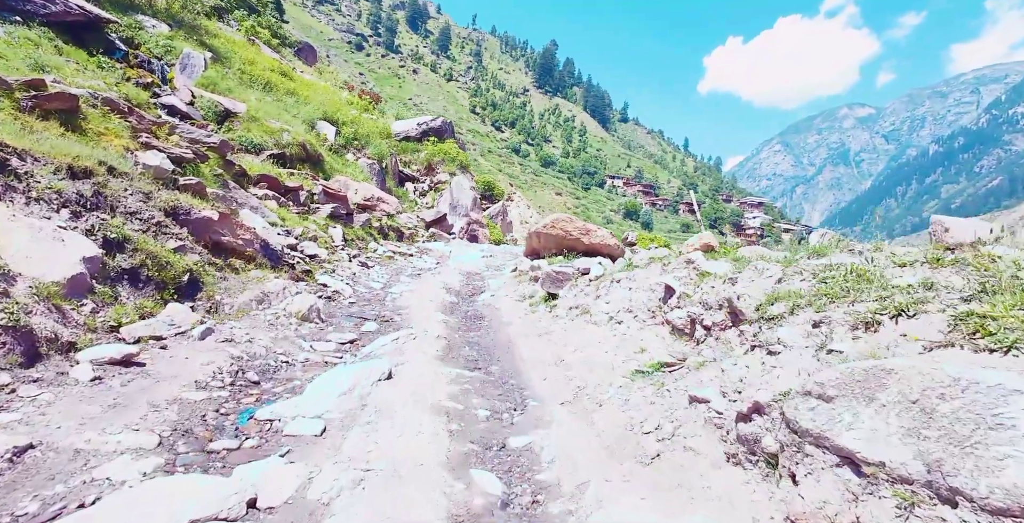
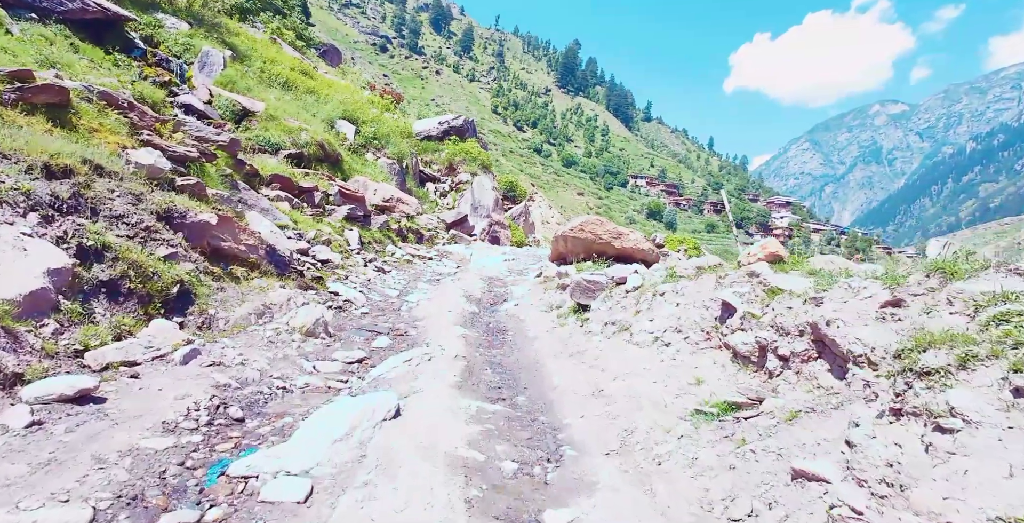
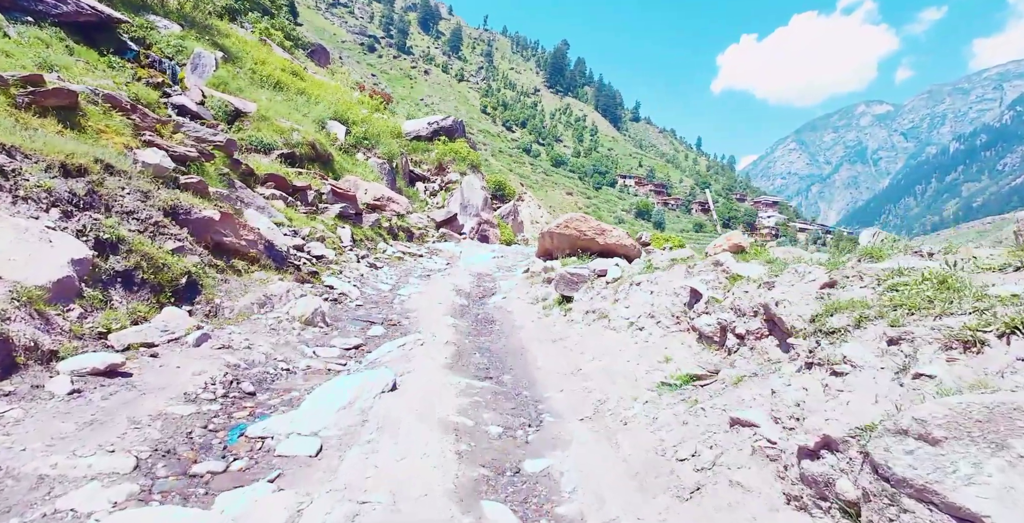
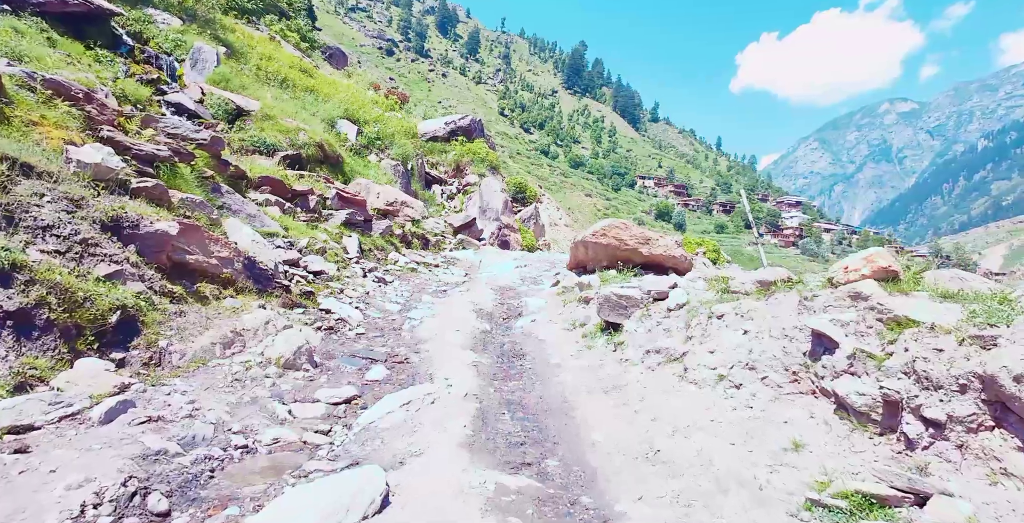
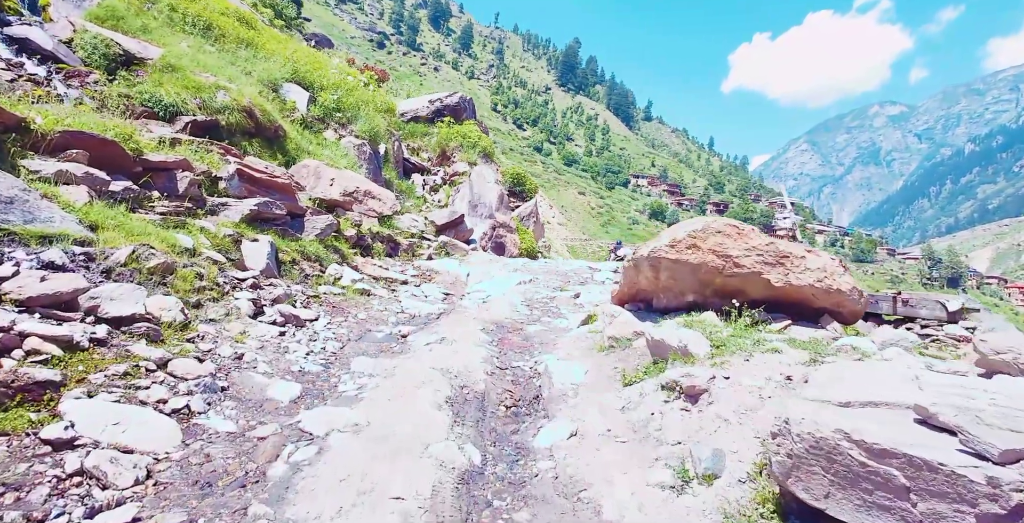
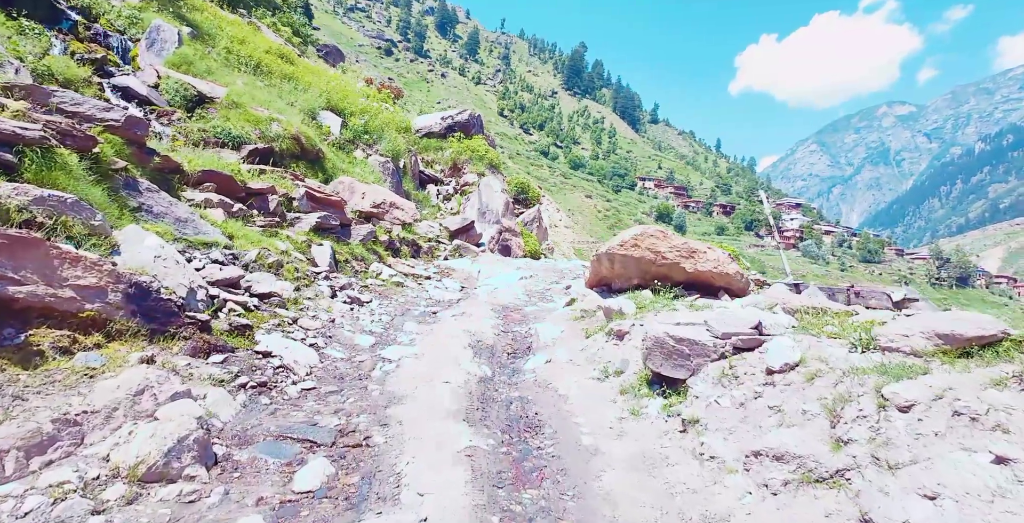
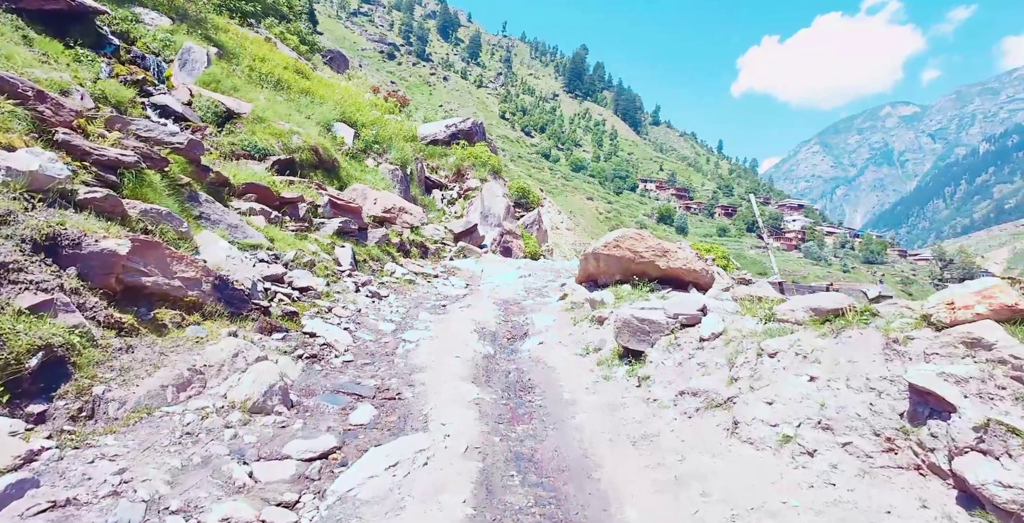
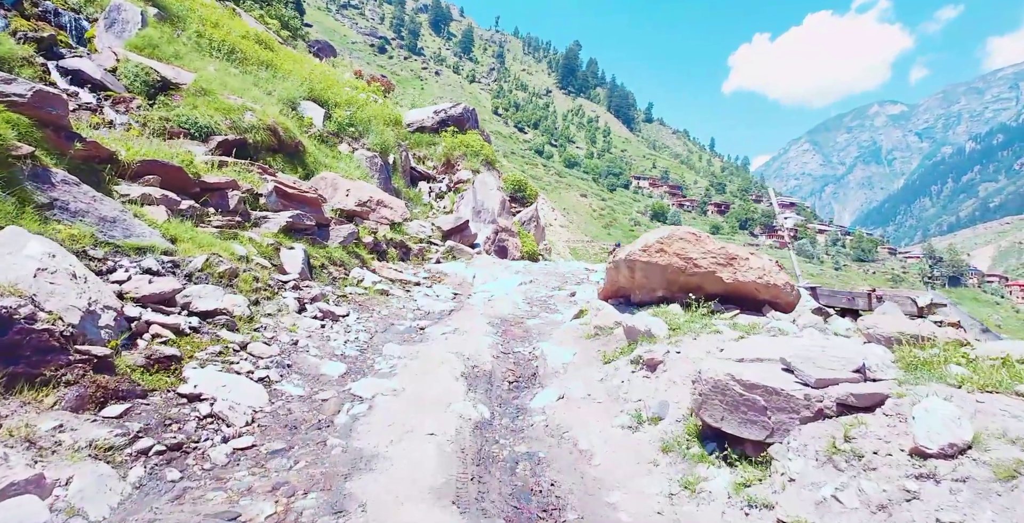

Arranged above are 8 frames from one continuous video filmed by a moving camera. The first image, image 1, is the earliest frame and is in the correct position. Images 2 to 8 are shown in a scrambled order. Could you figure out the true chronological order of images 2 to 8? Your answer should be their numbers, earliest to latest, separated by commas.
3, 2, 4, 7, 6, 8, 5
